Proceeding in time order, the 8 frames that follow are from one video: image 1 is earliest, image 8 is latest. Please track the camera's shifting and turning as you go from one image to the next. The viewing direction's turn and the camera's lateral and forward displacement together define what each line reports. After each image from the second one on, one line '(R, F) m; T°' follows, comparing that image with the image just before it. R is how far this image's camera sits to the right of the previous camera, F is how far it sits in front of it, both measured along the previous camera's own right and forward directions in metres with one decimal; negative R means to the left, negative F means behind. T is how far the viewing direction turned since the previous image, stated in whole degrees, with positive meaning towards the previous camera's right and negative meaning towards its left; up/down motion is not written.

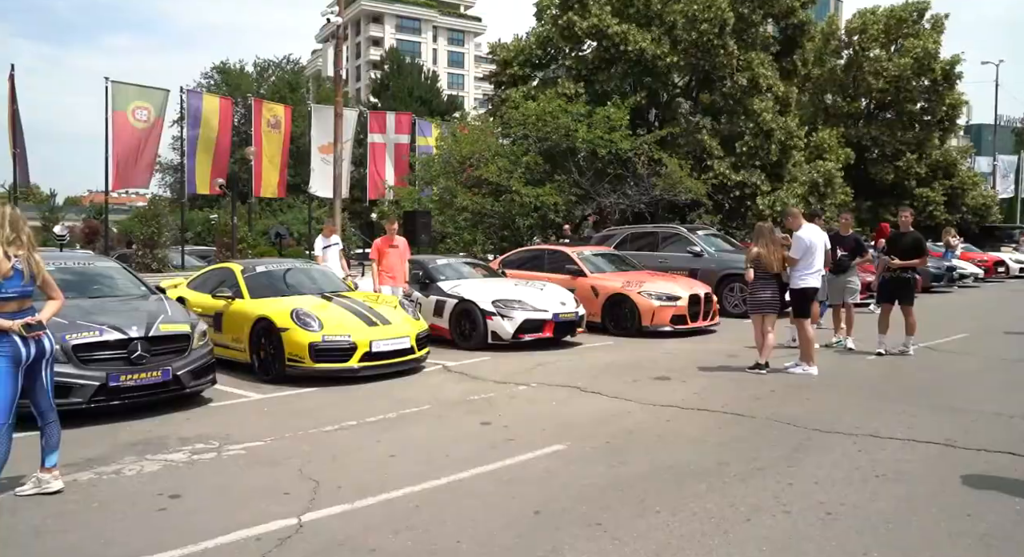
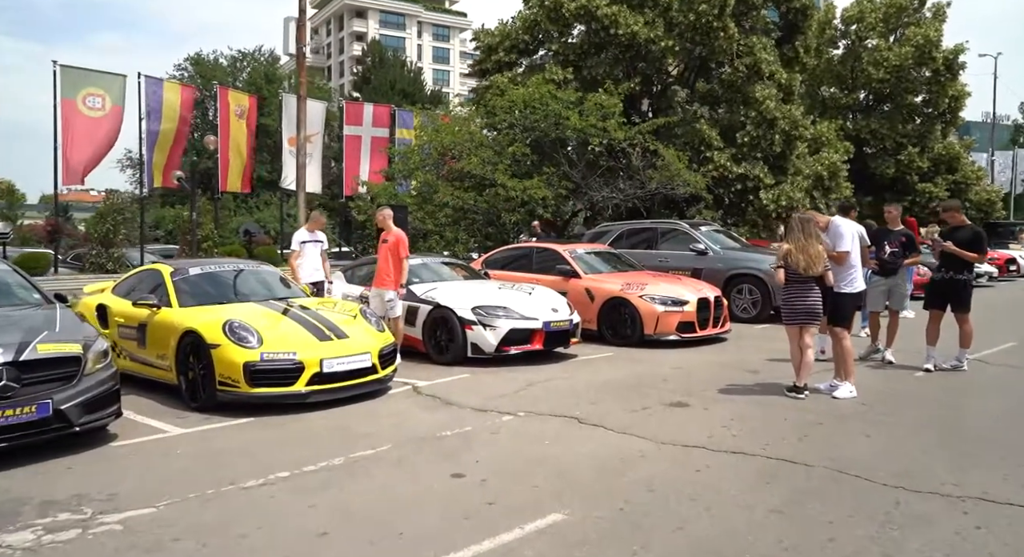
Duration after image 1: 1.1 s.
(0.0, +1.5) m; +1°
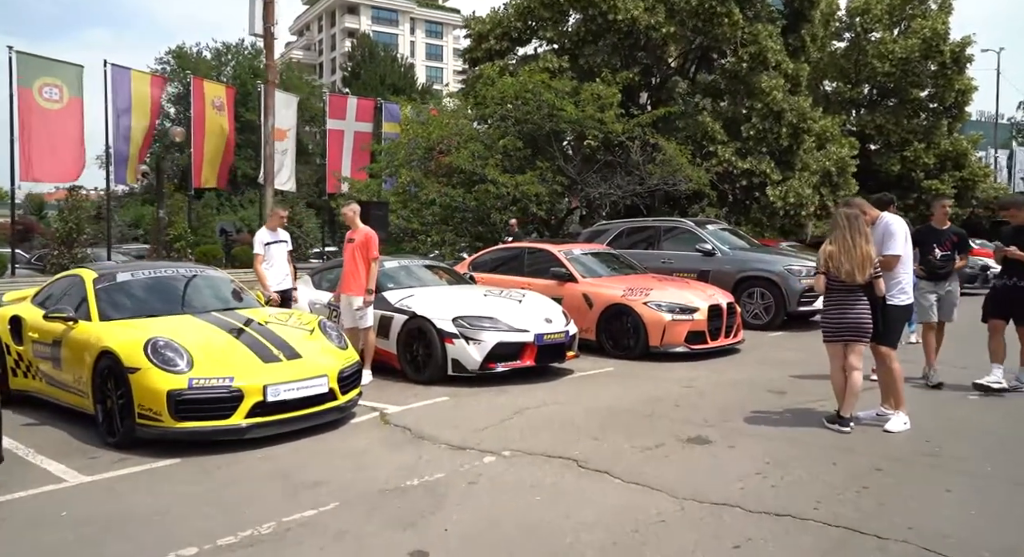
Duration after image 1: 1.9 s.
(+0.1, +1.2) m; 0°
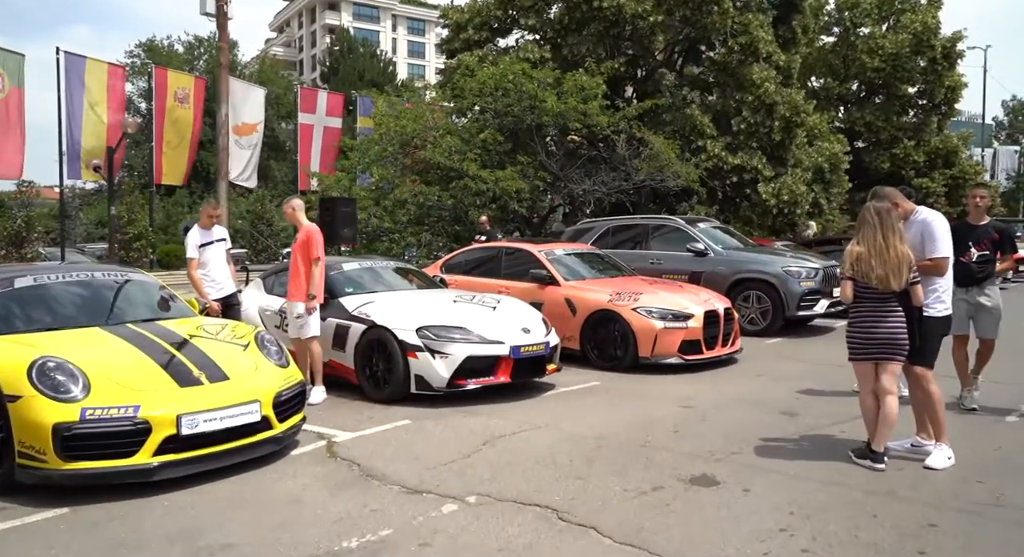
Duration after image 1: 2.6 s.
(+0.1, +0.9) m; +1°
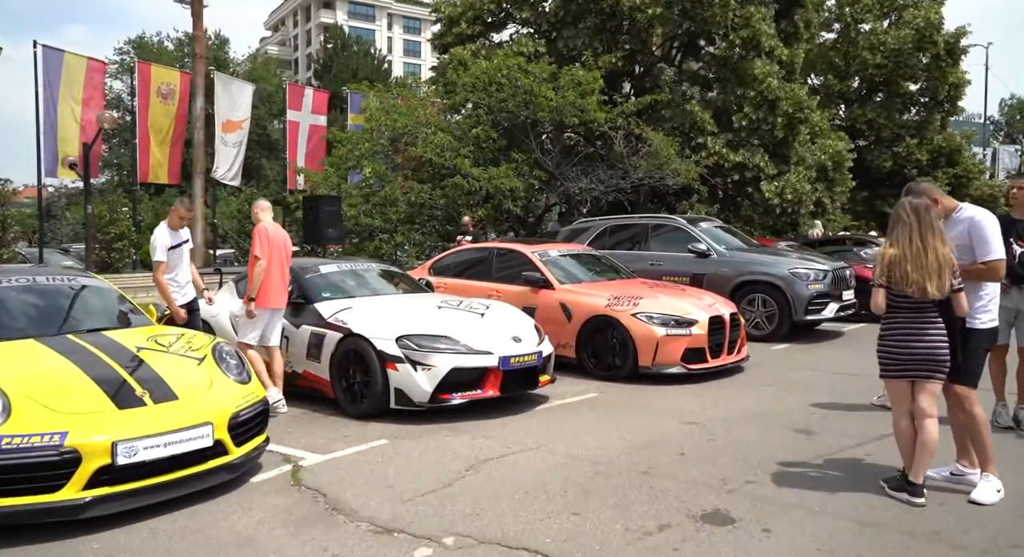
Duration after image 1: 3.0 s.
(+0.1, +0.6) m; 0°
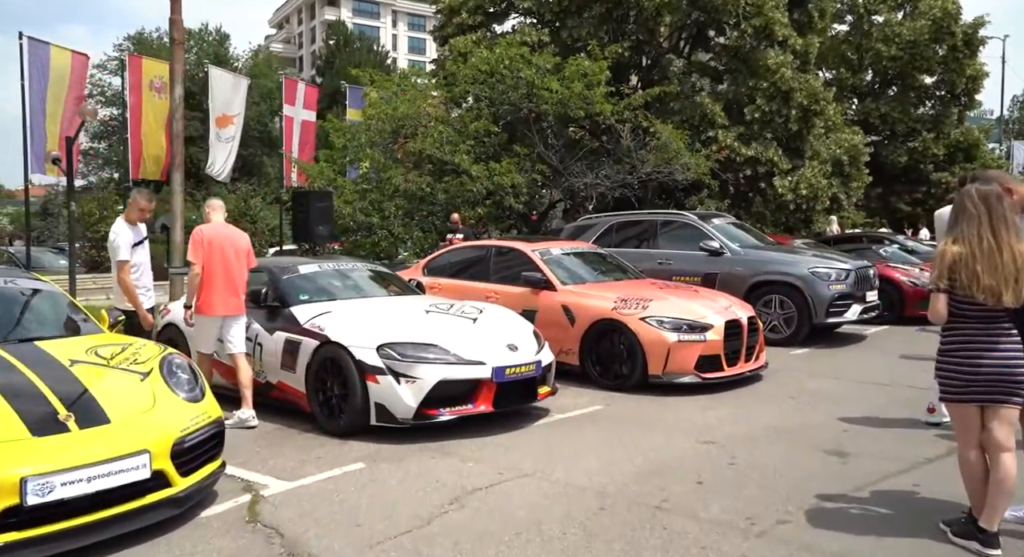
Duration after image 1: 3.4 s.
(+0.1, +0.7) m; 0°
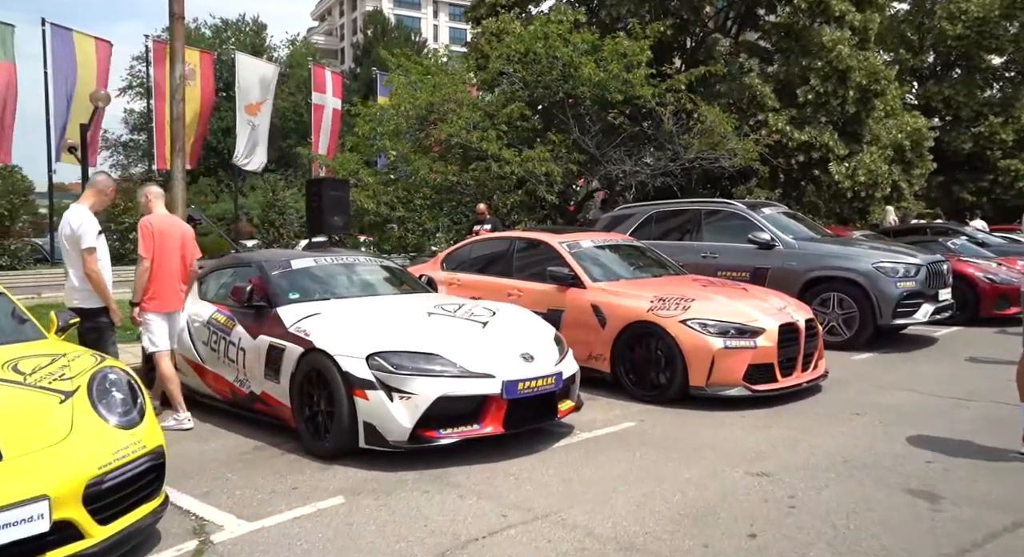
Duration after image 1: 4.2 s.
(+0.2, +0.9) m; -3°
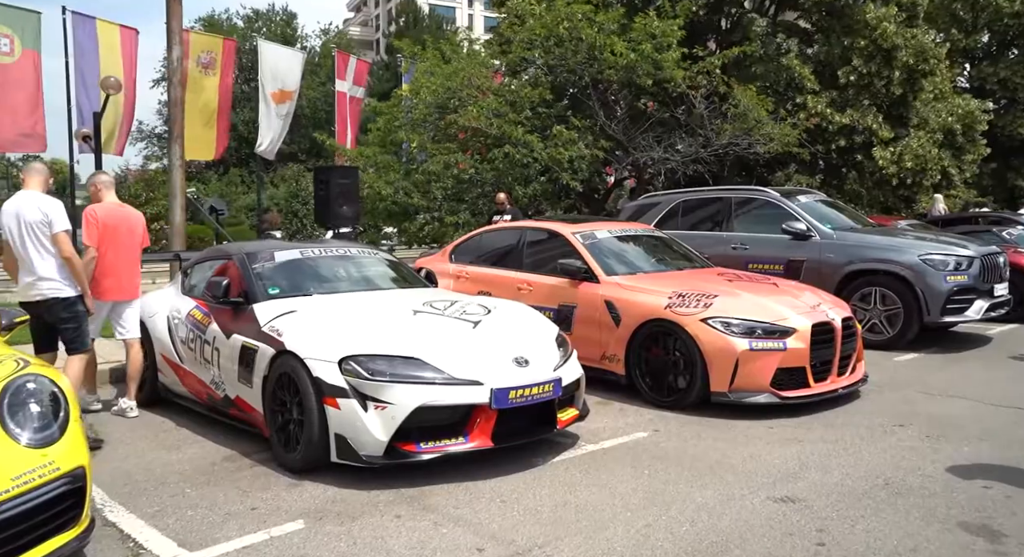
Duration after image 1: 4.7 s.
(+0.3, +0.6) m; -3°
